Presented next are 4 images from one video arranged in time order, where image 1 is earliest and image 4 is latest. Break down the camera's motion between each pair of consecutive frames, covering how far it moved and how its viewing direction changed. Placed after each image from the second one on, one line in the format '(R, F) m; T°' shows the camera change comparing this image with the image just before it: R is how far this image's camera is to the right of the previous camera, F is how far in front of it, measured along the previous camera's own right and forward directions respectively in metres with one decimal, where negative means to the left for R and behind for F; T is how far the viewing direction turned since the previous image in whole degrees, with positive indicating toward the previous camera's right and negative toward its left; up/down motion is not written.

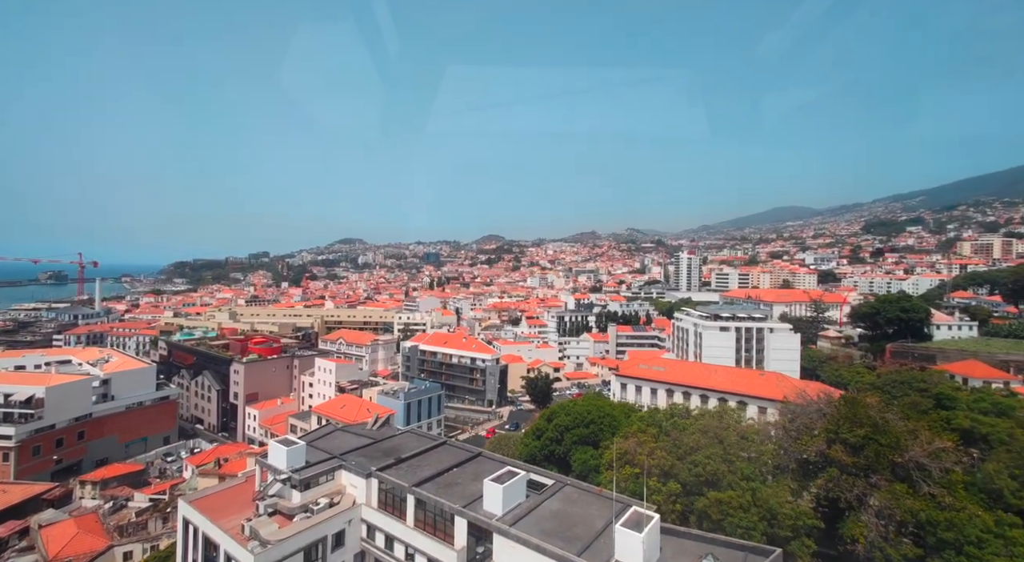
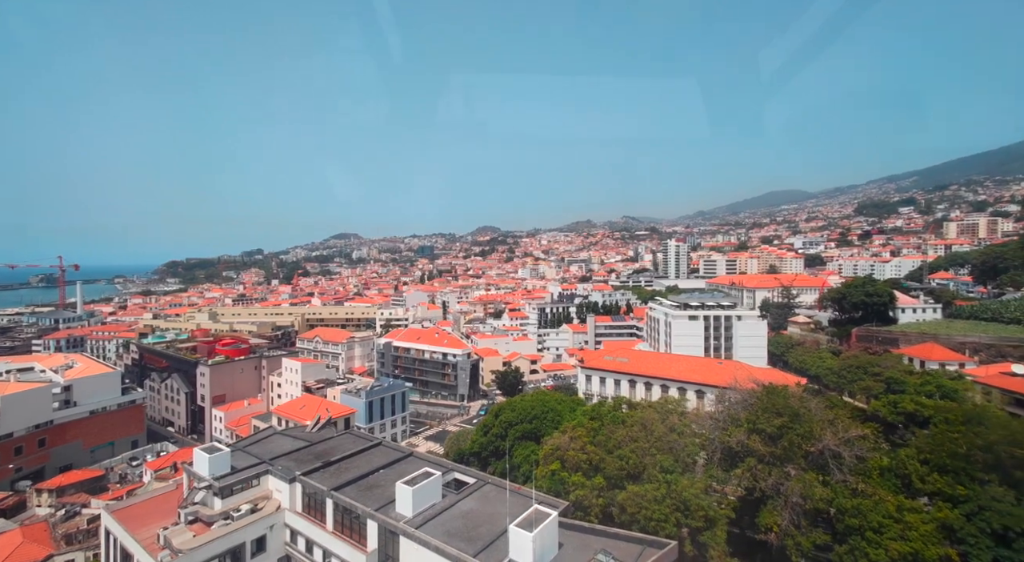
(+1.3, 0.0) m; +1°
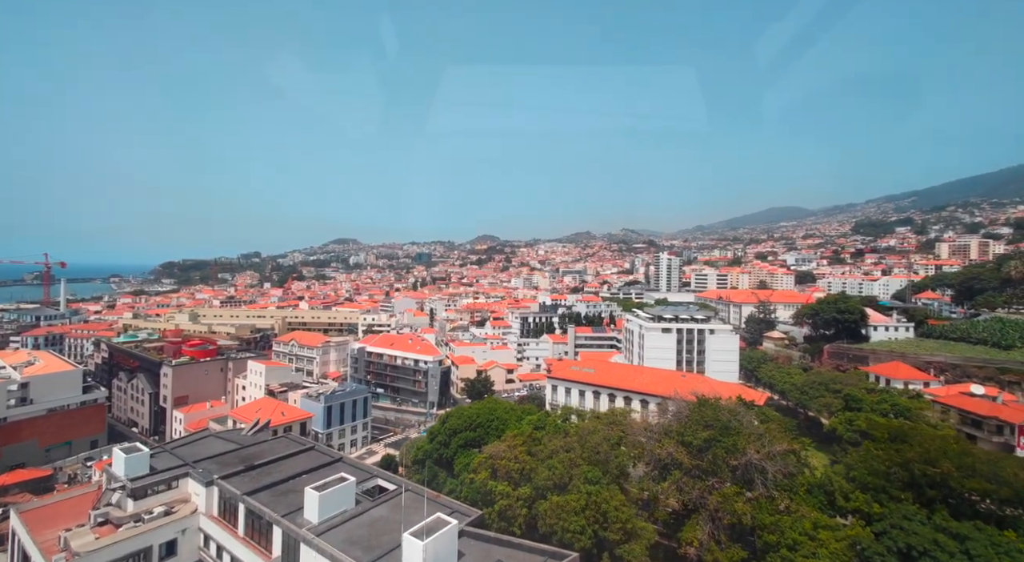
(+1.1, +0.1) m; 0°
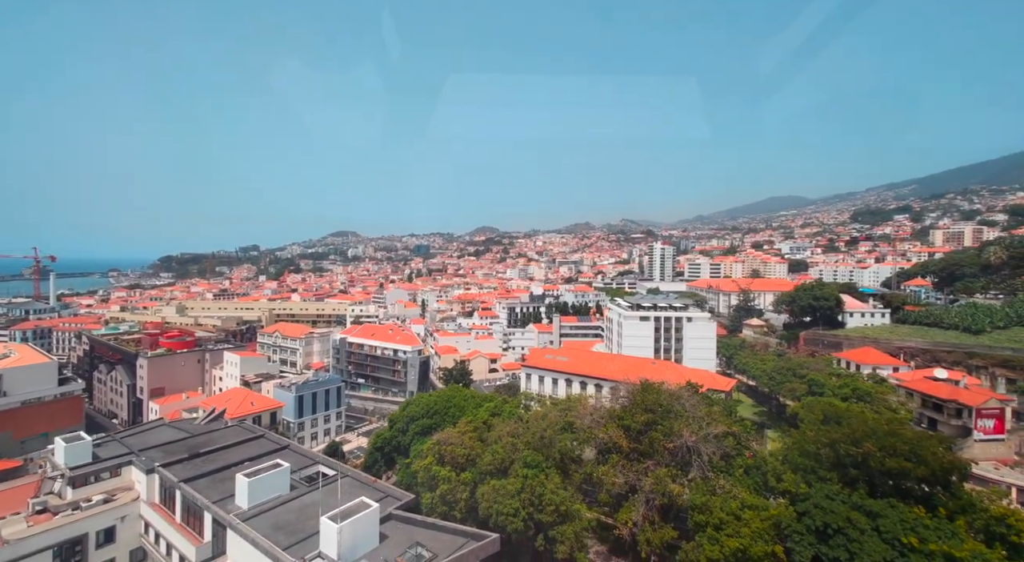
(+1.0, 0.0) m; 0°
